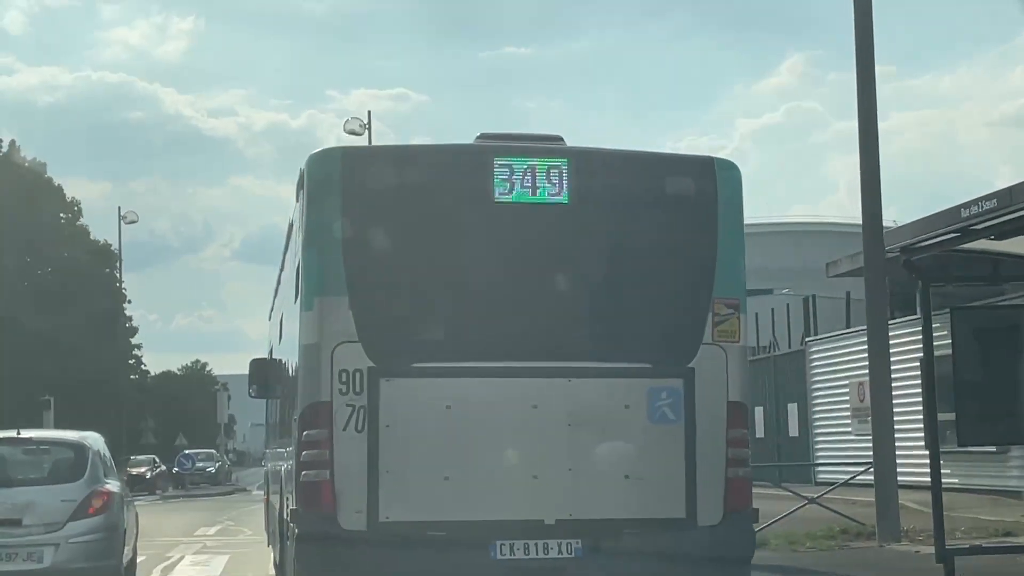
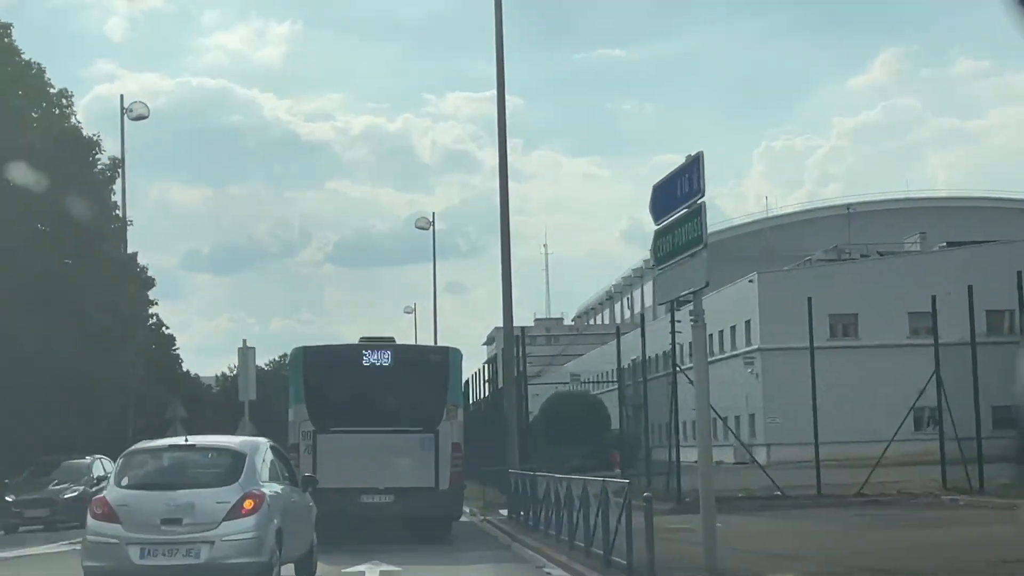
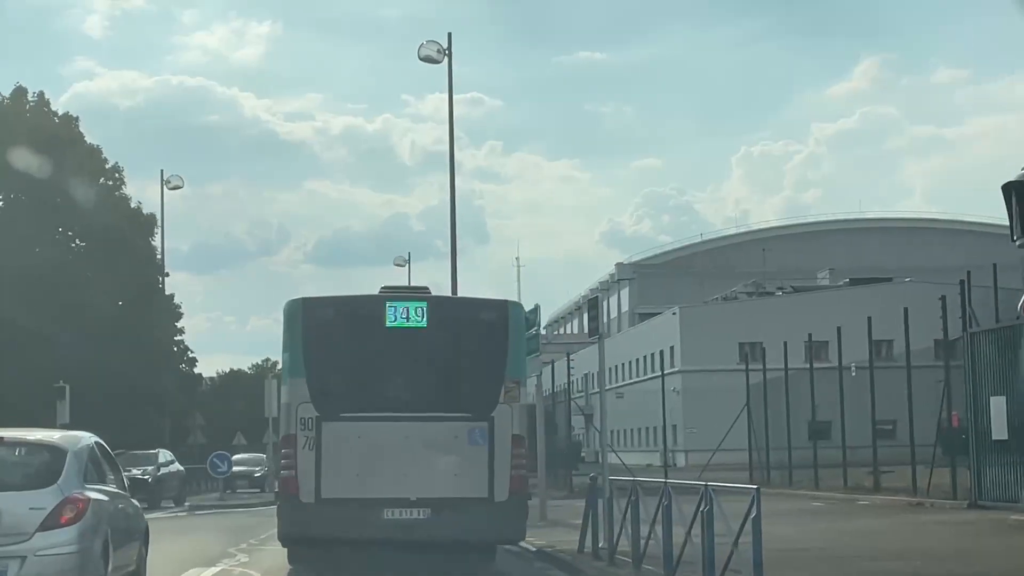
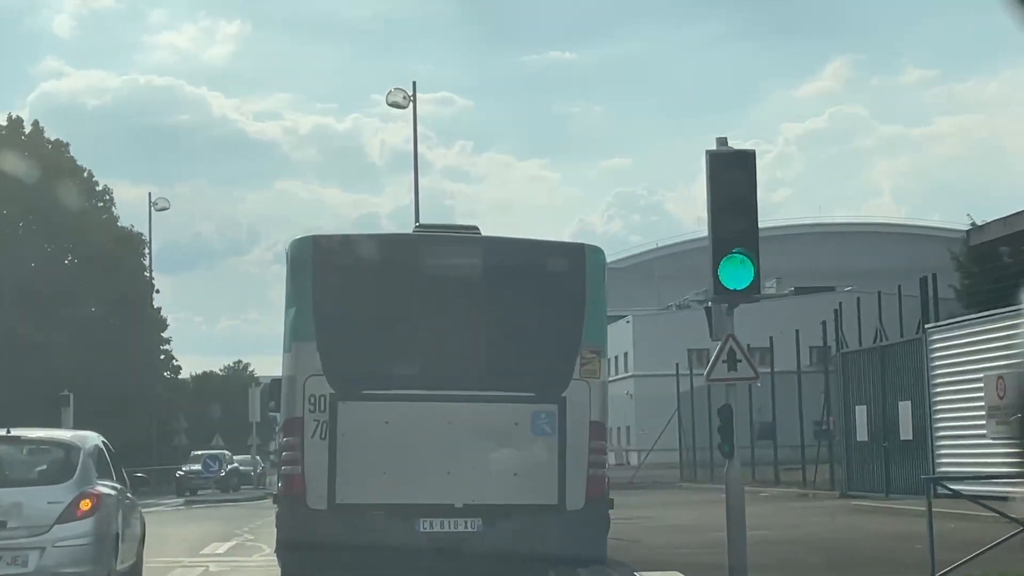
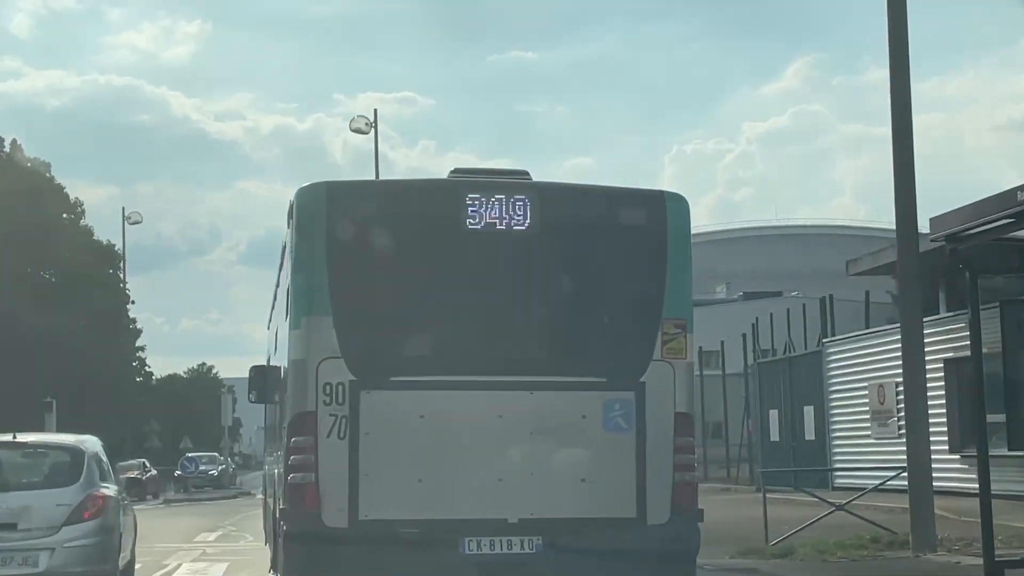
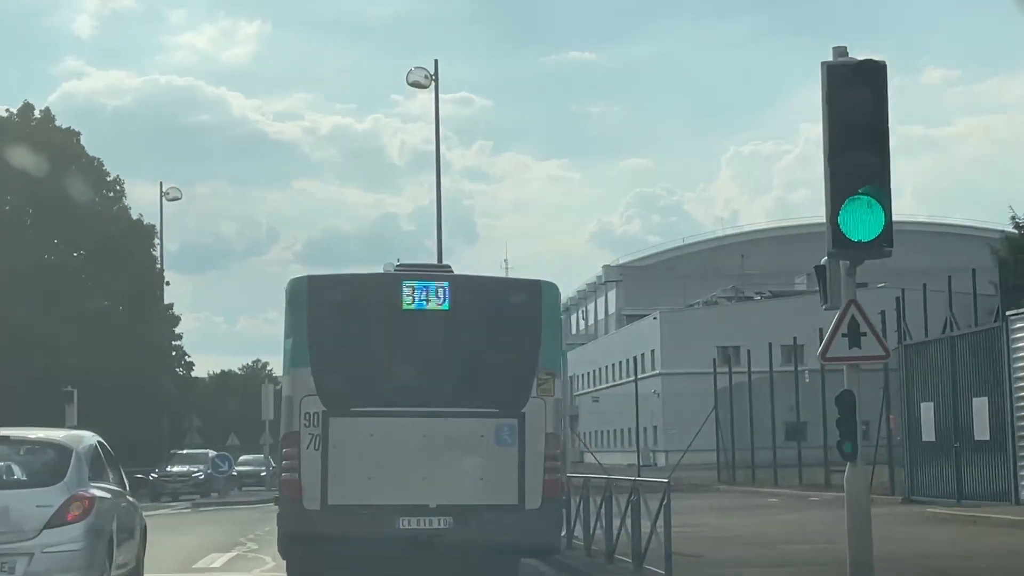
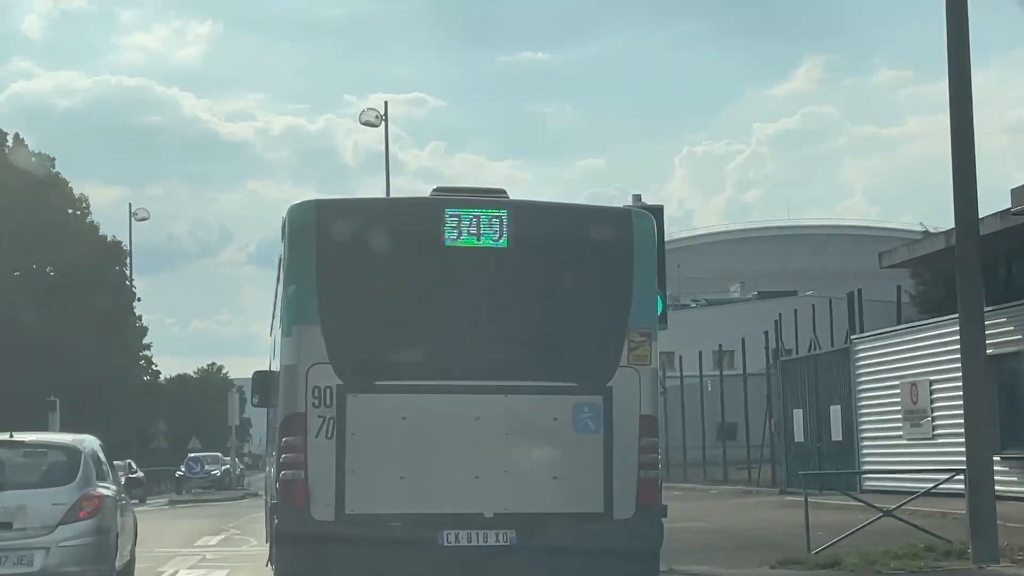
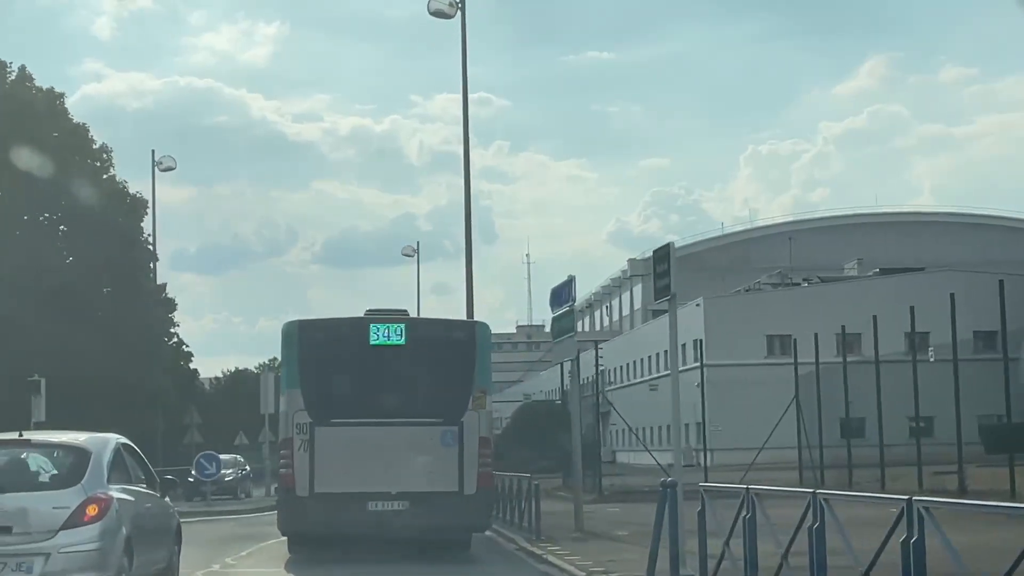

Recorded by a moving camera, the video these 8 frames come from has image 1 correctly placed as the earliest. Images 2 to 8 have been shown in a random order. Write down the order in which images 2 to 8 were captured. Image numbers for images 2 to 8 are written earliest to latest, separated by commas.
5, 7, 4, 6, 3, 8, 2
